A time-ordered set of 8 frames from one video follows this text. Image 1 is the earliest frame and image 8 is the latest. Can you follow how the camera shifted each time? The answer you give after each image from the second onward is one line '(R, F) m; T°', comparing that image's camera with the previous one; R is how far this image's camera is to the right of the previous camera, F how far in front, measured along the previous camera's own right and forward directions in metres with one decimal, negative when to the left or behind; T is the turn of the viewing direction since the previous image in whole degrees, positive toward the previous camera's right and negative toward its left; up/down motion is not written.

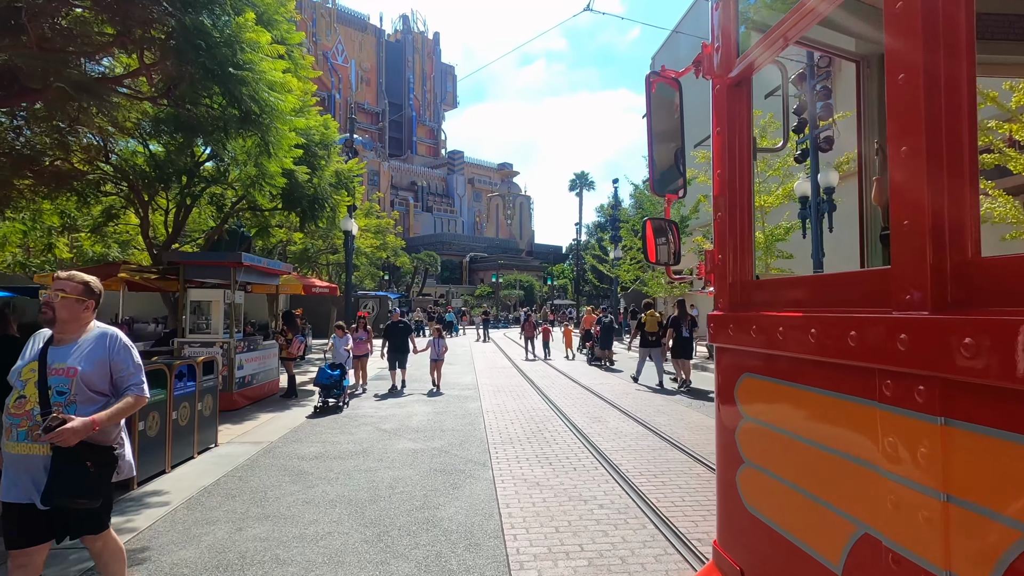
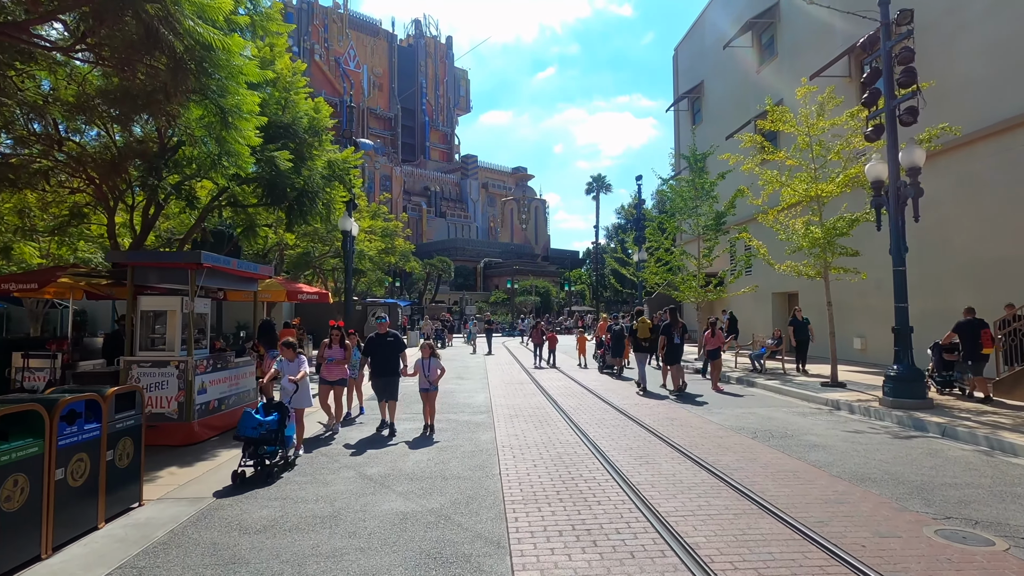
(-0.1, +2.2) m; -1°
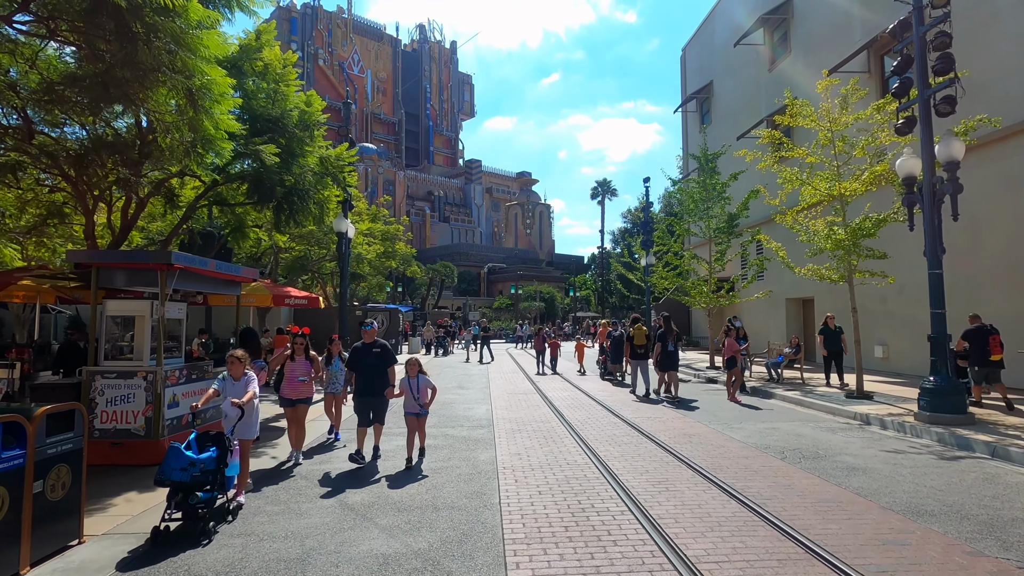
(0.0, +0.9) m; 0°
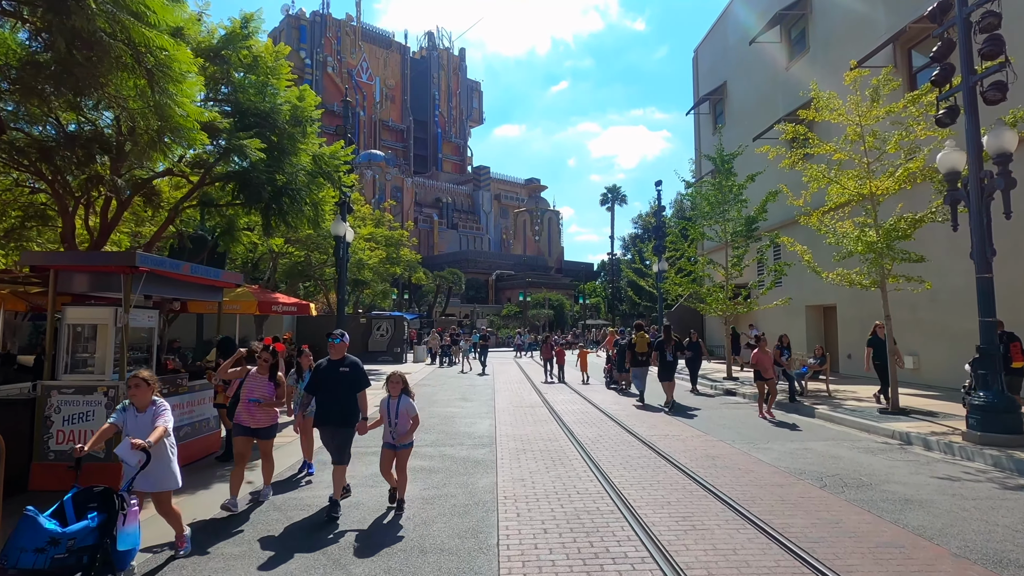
(+0.1, +0.9) m; -1°
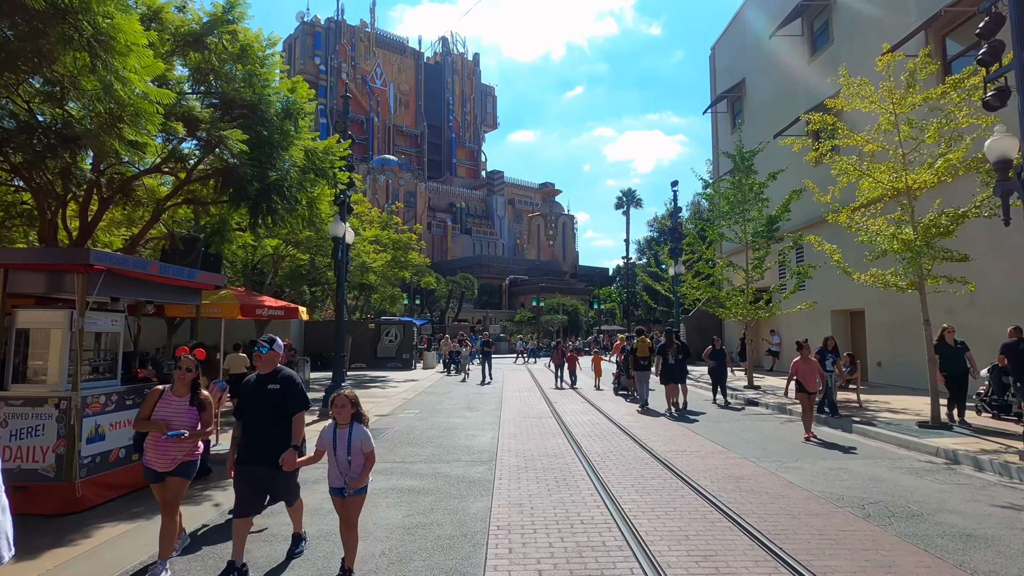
(+0.2, +0.9) m; -2°
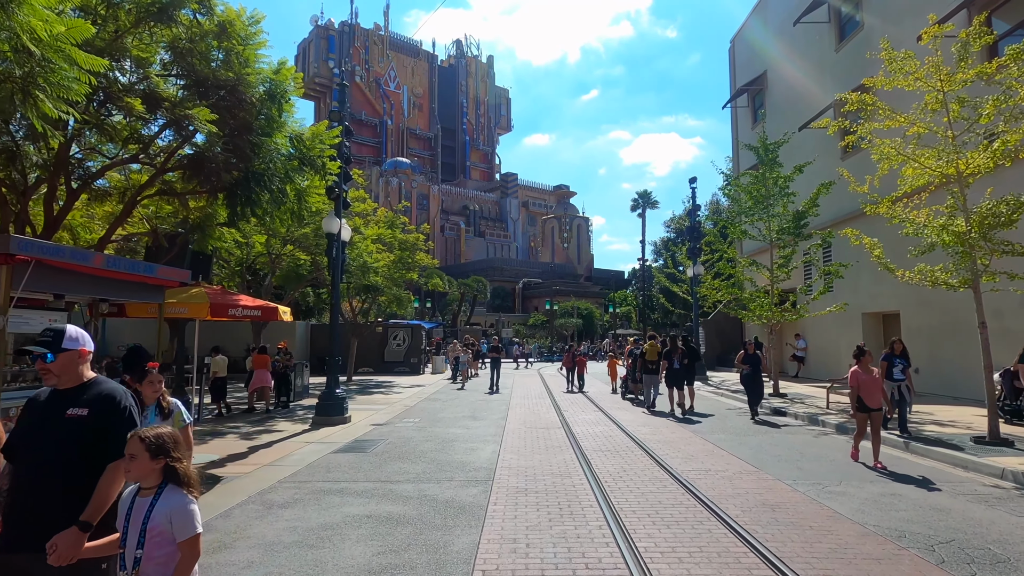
(+0.2, +1.1) m; -2°
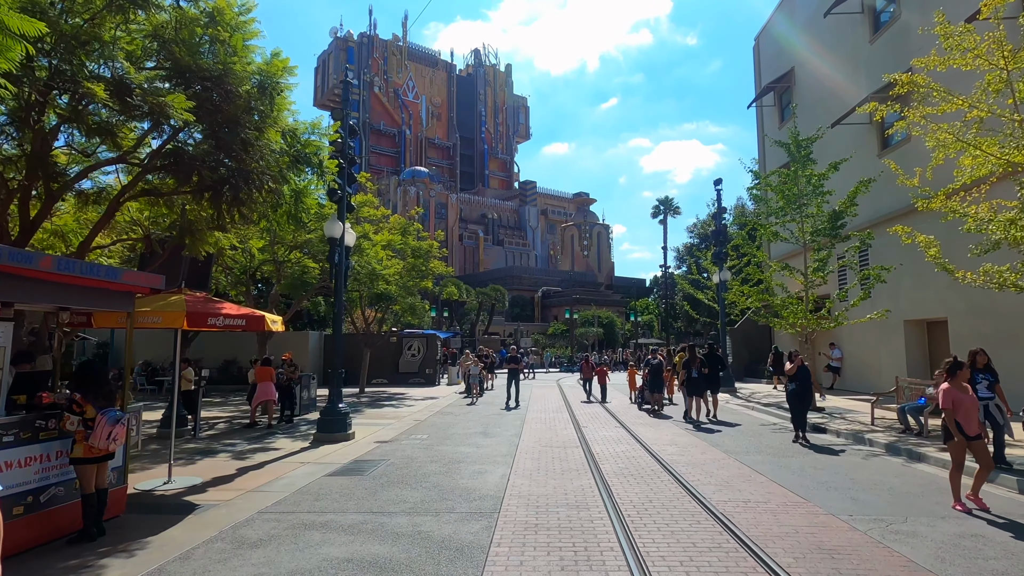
(+0.2, +1.0) m; -2°
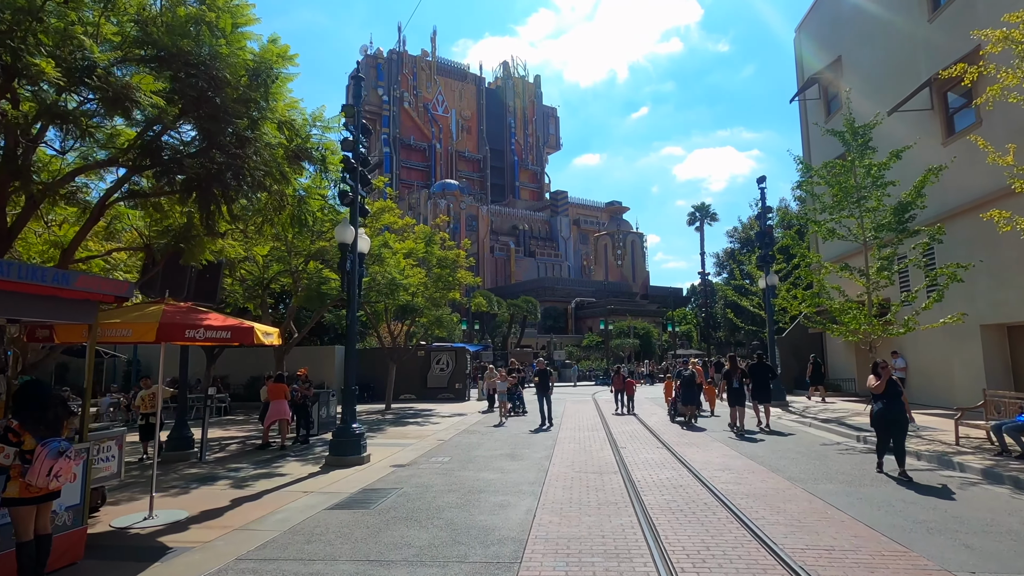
(+0.1, +1.3) m; -3°
